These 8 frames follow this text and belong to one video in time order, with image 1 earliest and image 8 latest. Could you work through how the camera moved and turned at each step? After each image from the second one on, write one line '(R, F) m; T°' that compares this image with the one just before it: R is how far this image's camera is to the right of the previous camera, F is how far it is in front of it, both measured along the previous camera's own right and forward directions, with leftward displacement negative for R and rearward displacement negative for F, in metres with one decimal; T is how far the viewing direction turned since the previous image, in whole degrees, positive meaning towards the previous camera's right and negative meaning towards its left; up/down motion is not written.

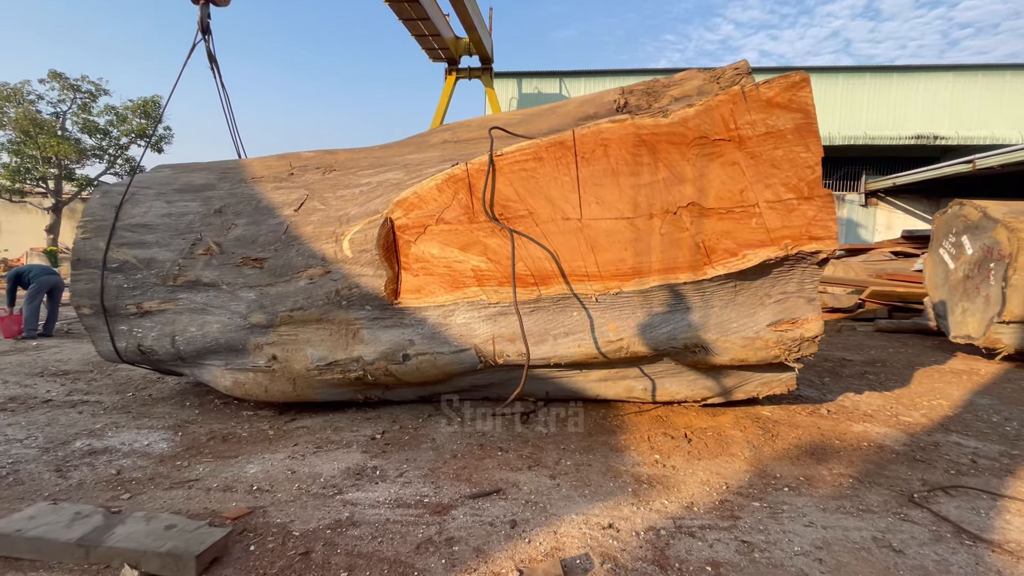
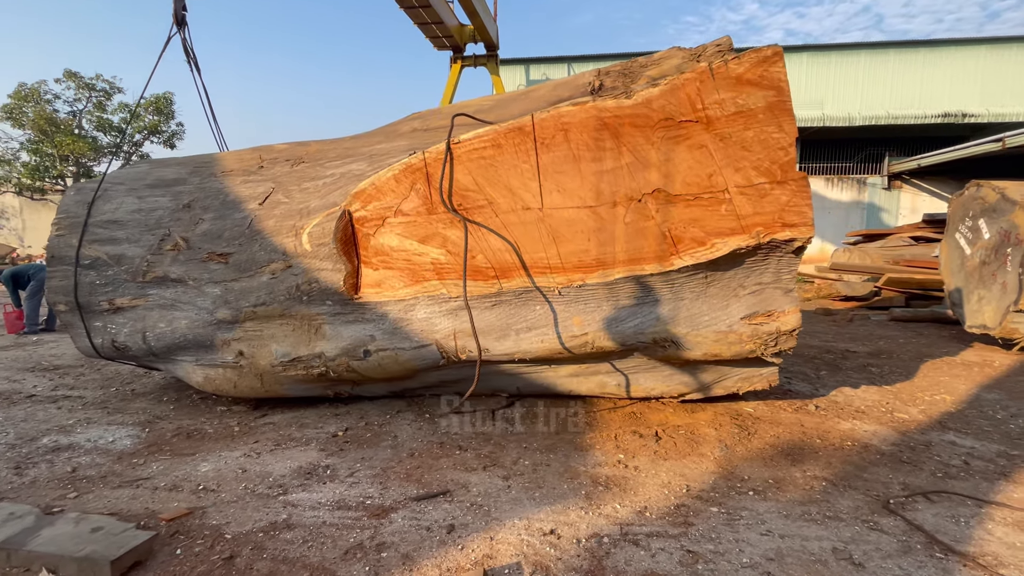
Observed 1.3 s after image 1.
(+0.3, +0.1) m; -2°
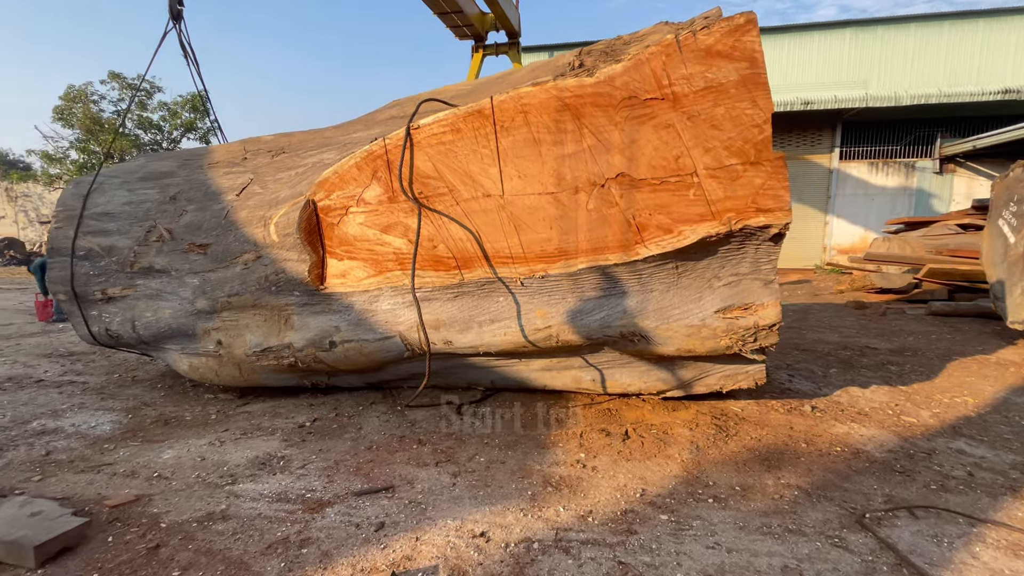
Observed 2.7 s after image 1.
(+0.3, +0.1) m; -4°
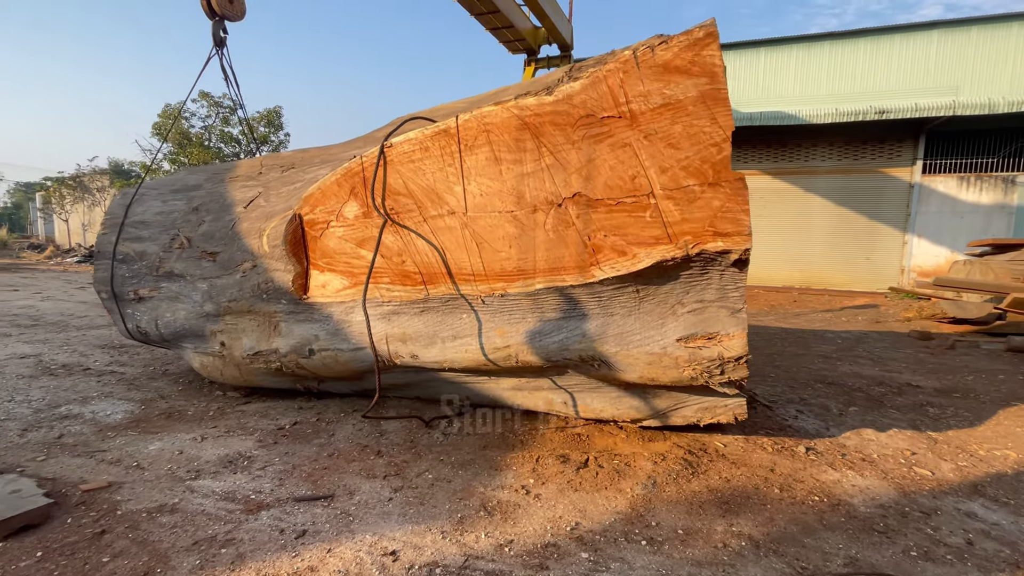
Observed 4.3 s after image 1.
(+0.4, 0.0) m; -7°
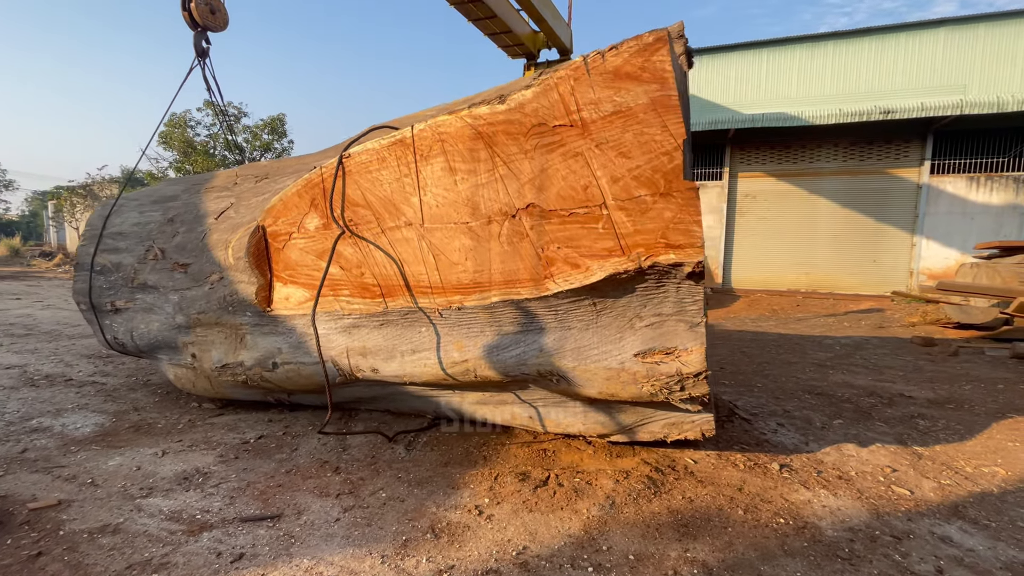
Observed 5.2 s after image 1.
(+0.2, +0.1) m; -1°
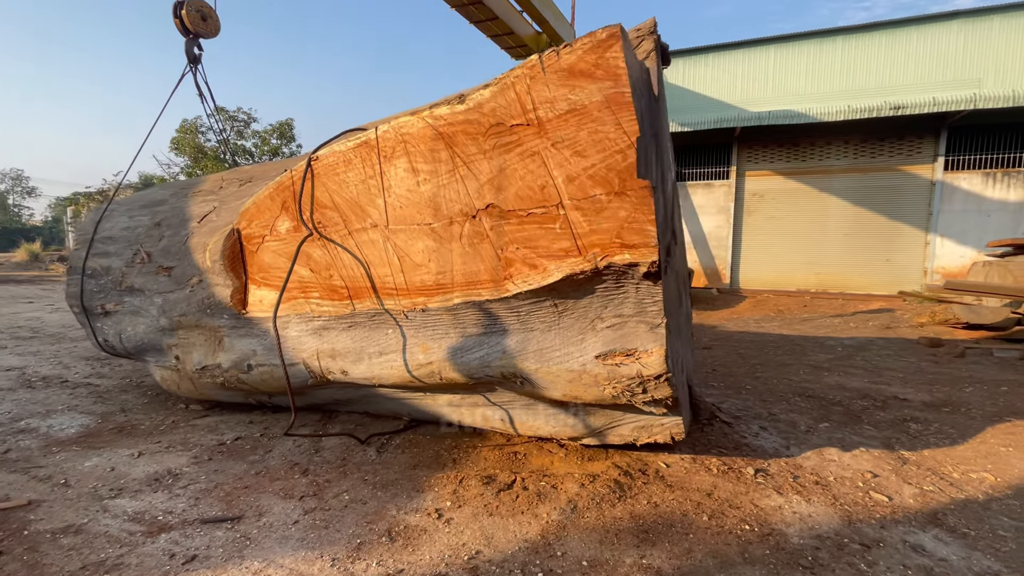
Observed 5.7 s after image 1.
(+0.2, 0.0) m; -2°
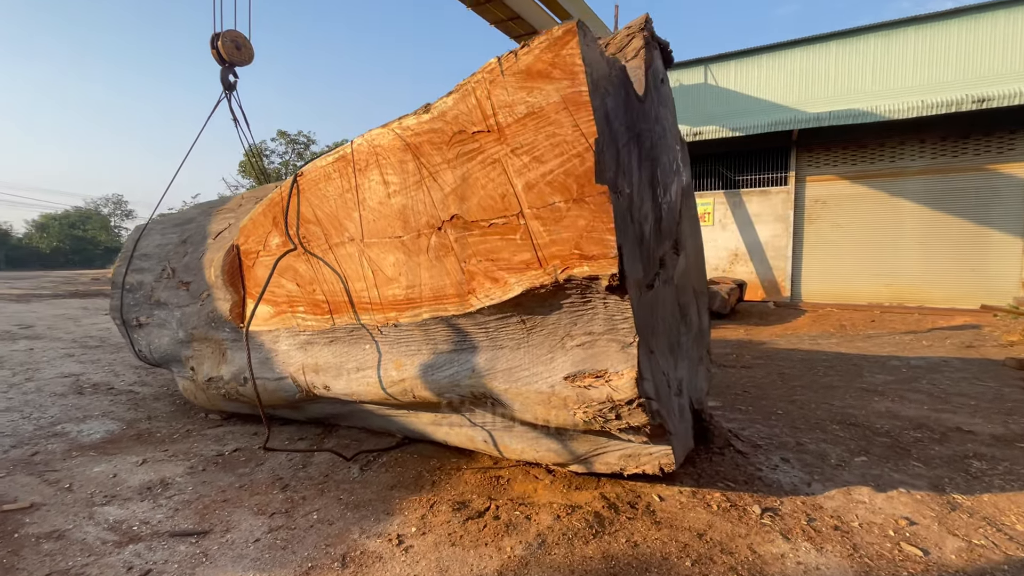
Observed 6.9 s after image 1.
(+0.3, +0.1) m; -7°
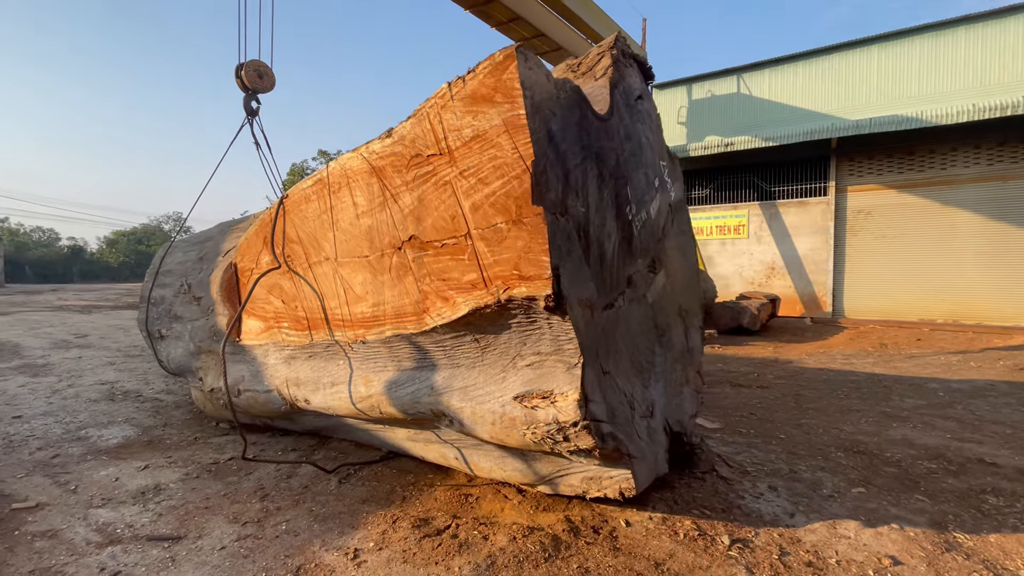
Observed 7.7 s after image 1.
(+0.3, 0.0) m; -5°
